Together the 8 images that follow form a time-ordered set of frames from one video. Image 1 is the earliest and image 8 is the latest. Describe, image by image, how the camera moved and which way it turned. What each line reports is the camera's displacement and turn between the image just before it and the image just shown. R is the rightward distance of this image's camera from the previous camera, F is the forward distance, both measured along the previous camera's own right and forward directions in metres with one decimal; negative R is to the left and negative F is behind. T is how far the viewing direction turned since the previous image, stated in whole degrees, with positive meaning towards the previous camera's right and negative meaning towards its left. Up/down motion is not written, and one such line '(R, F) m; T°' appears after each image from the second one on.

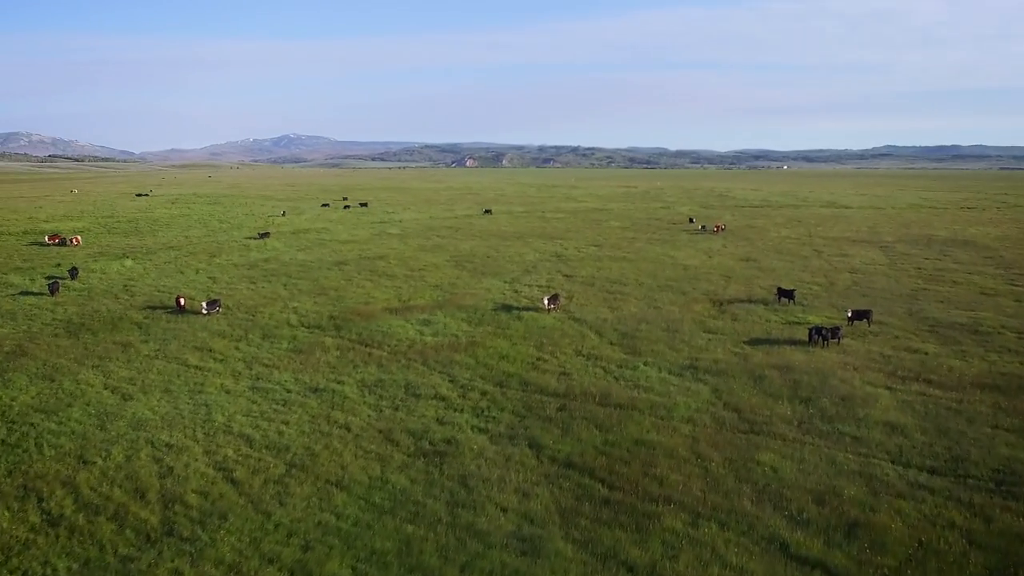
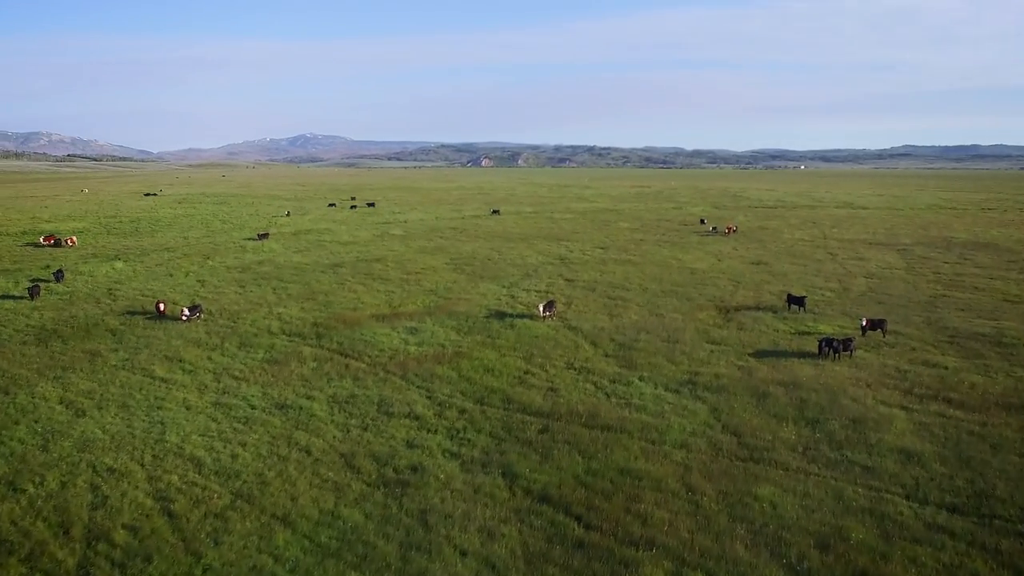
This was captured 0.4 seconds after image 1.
(+0.6, +1.5) m; -1°
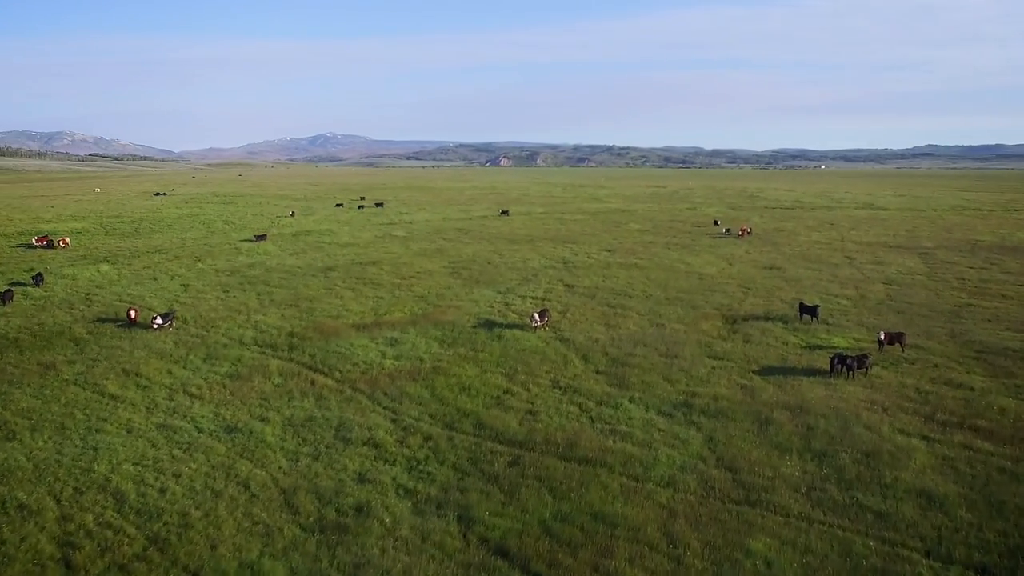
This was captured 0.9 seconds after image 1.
(+0.7, +1.9) m; -1°
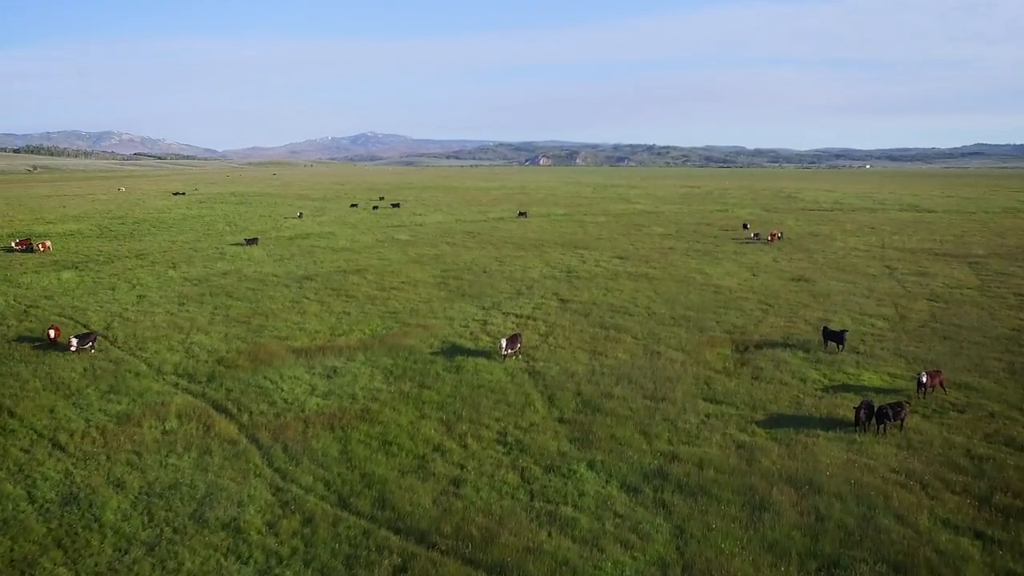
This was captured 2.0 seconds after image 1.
(+1.4, +3.9) m; -2°
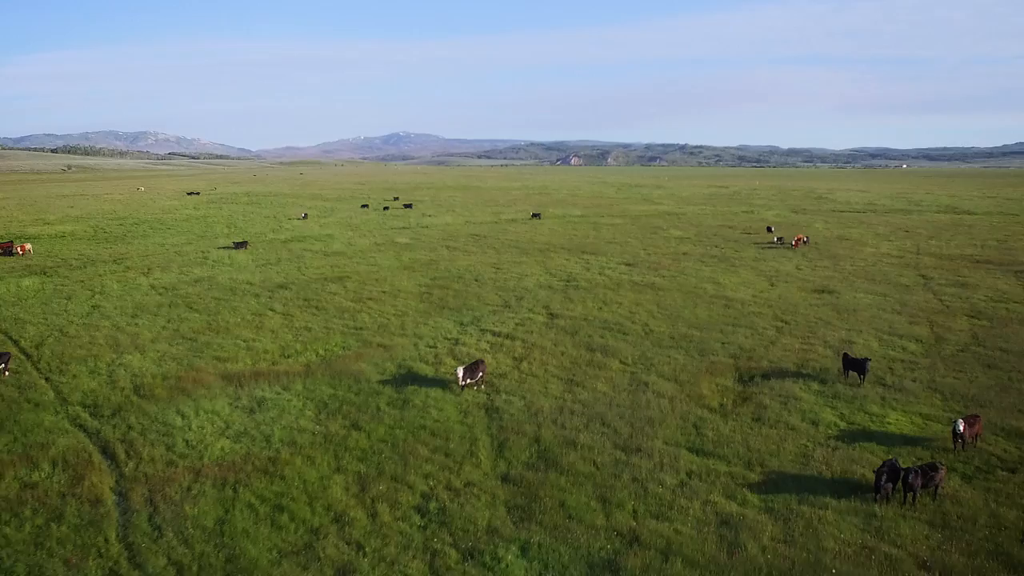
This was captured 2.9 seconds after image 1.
(+1.1, +3.1) m; -2°
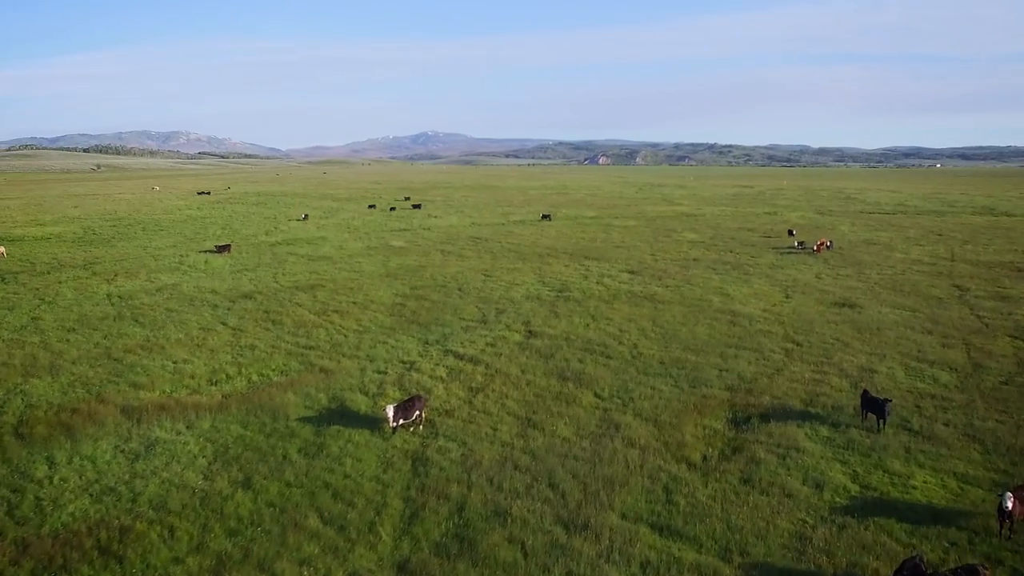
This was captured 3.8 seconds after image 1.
(+1.1, +3.0) m; -2°
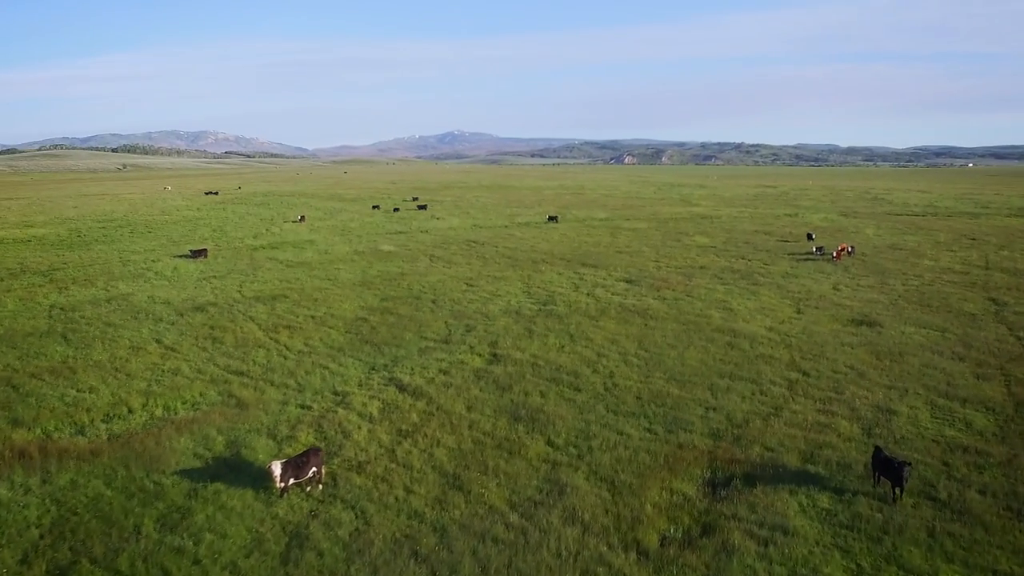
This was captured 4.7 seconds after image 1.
(+1.1, +2.9) m; -1°
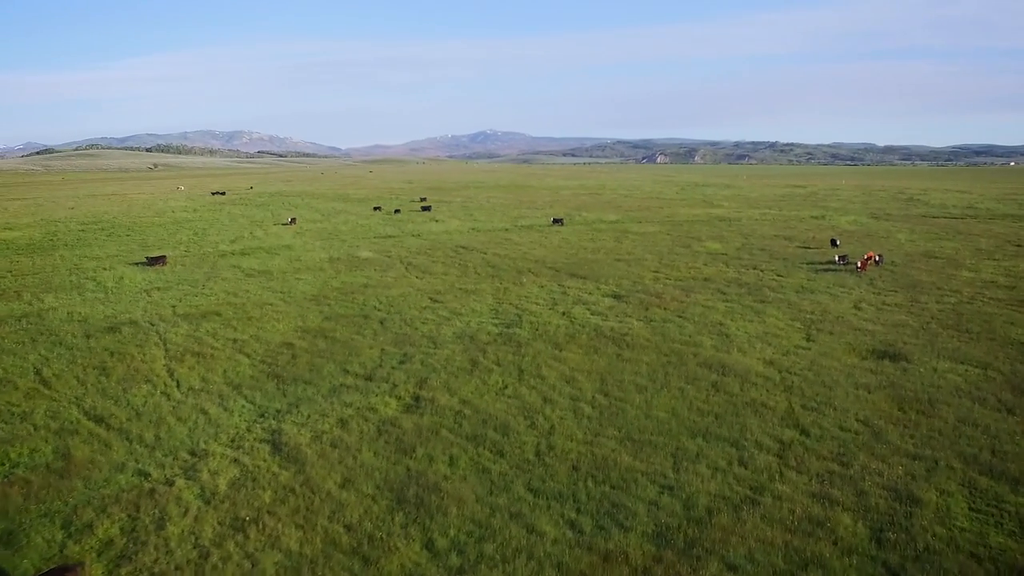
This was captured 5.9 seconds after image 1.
(+1.4, +3.7) m; -2°
